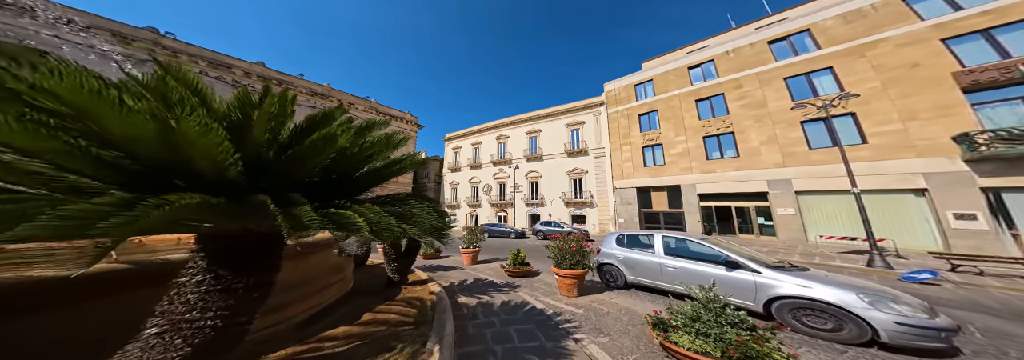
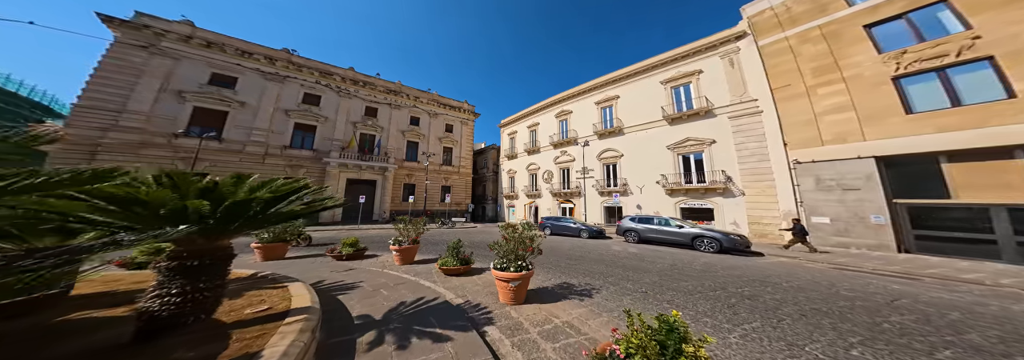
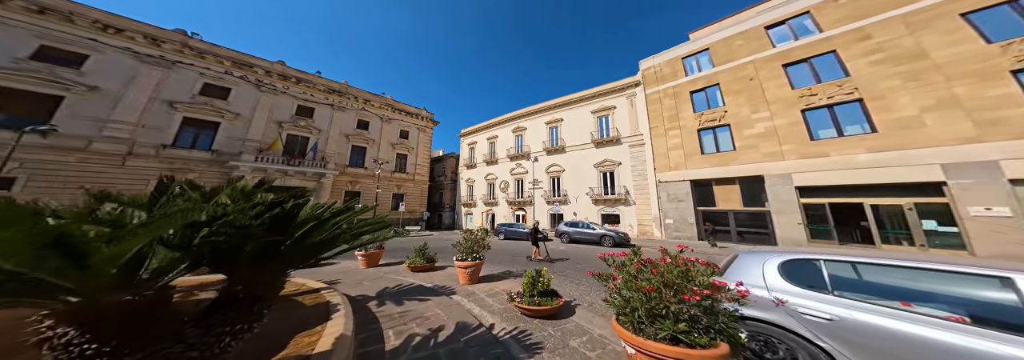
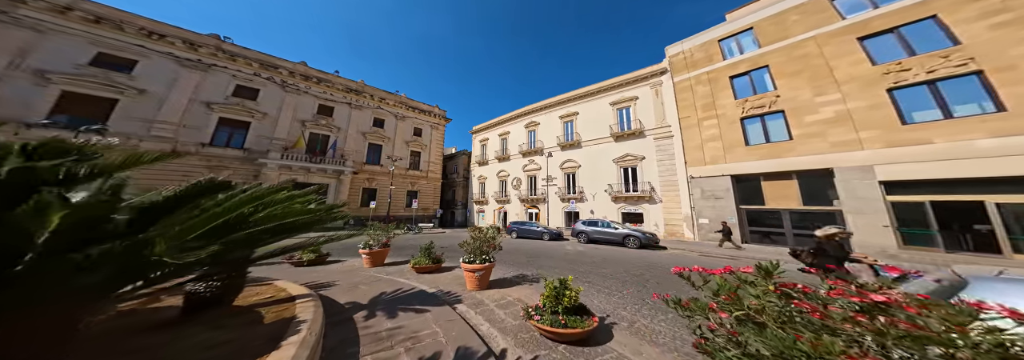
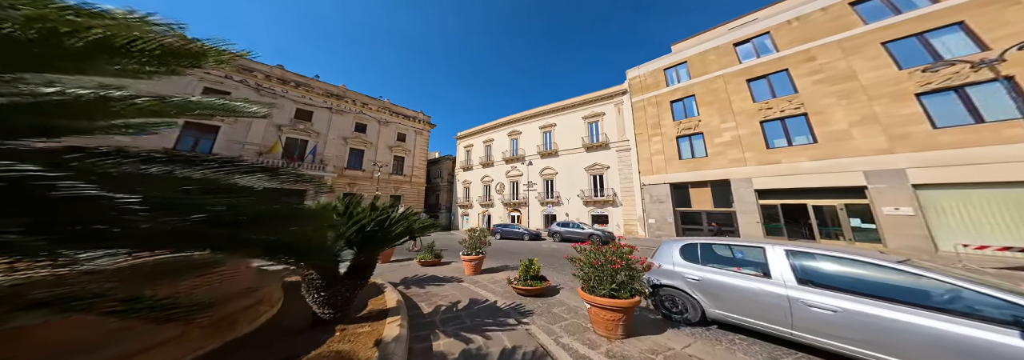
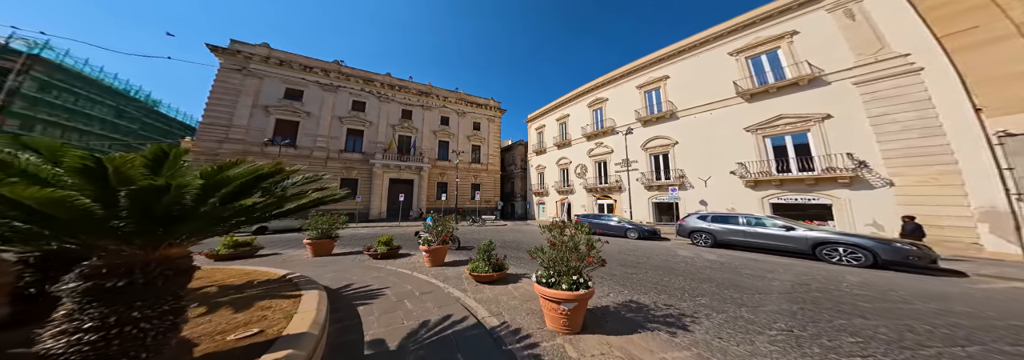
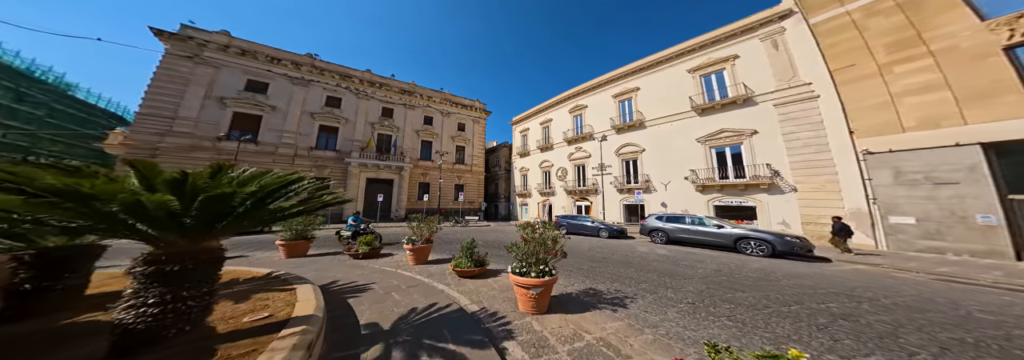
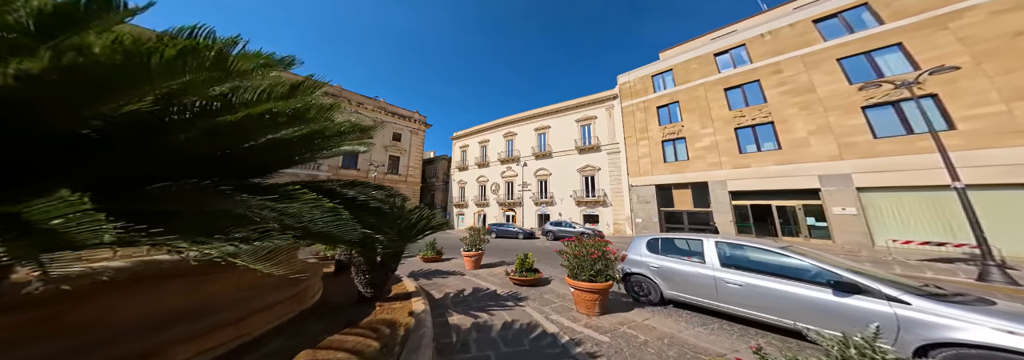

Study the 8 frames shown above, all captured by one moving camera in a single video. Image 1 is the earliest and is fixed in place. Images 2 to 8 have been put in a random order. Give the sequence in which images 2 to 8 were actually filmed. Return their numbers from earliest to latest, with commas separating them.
8, 5, 3, 4, 2, 7, 6
